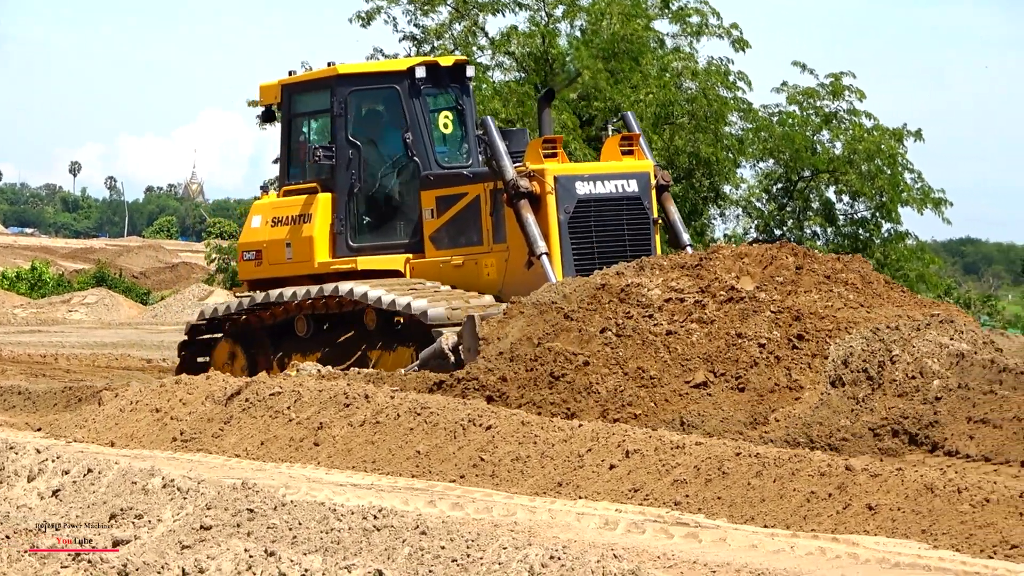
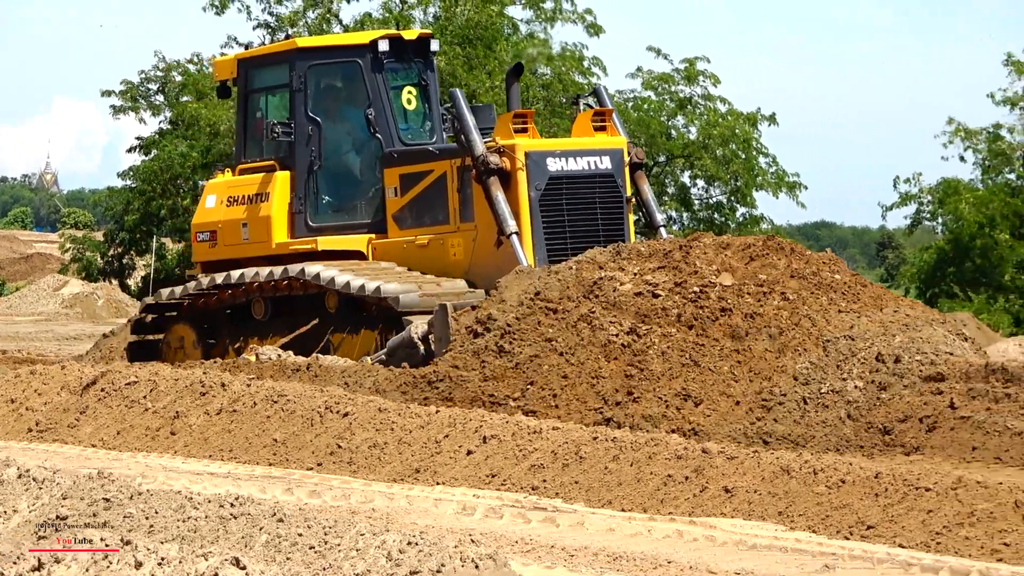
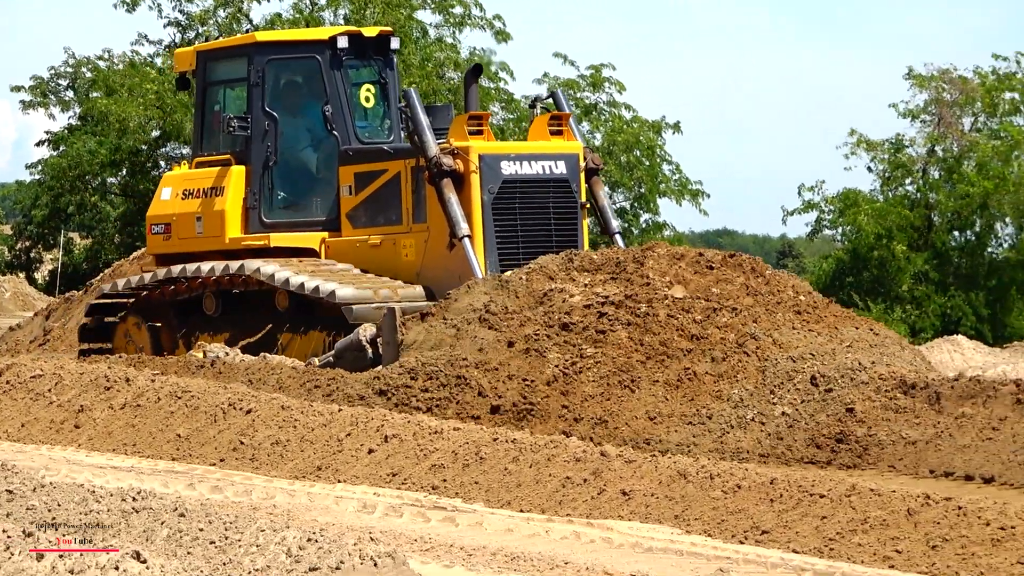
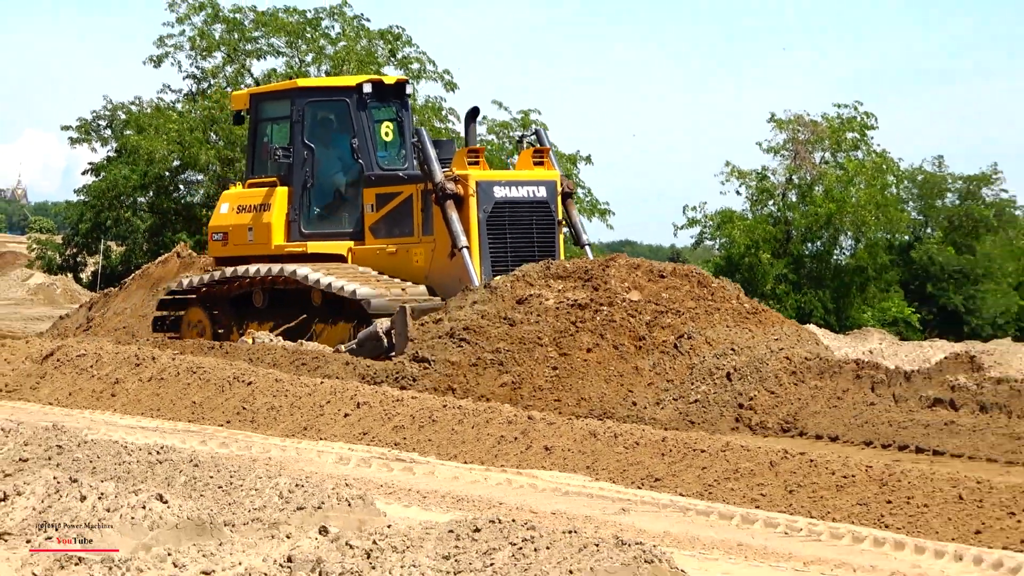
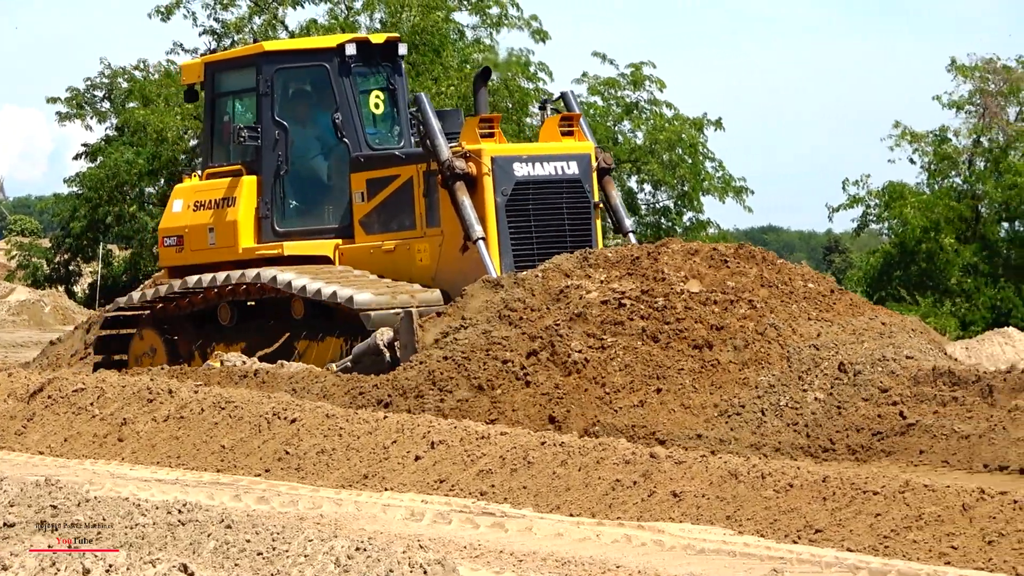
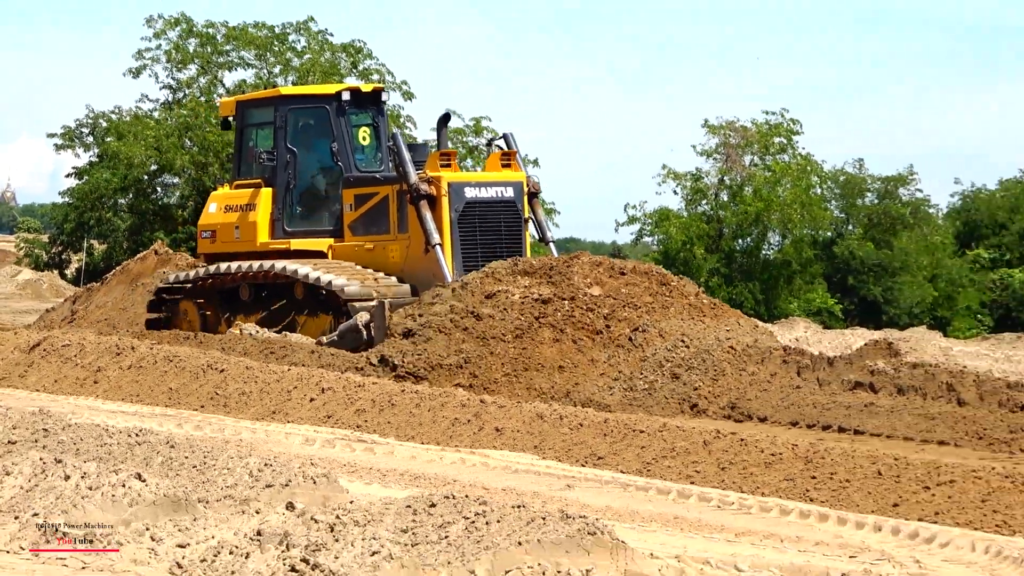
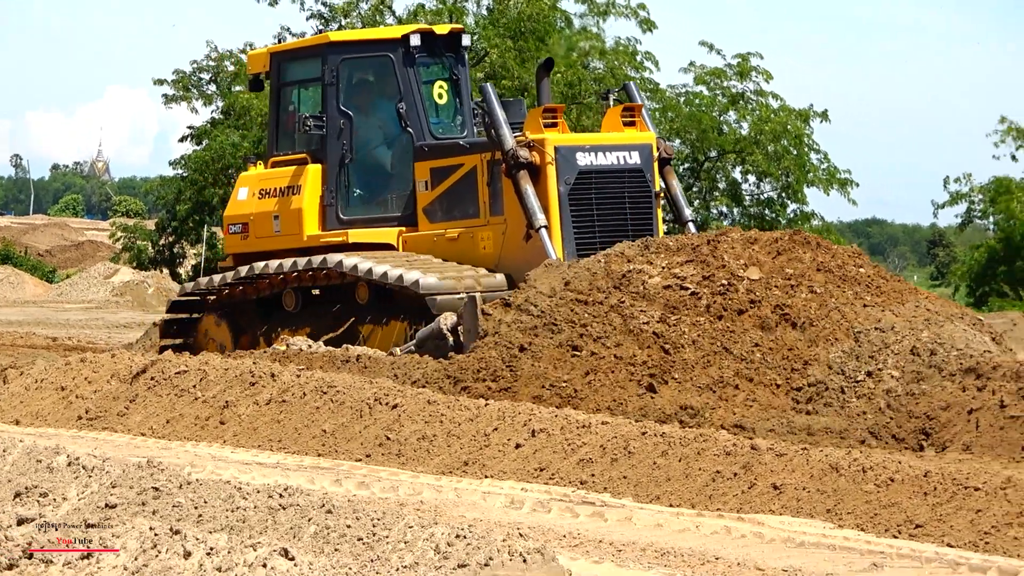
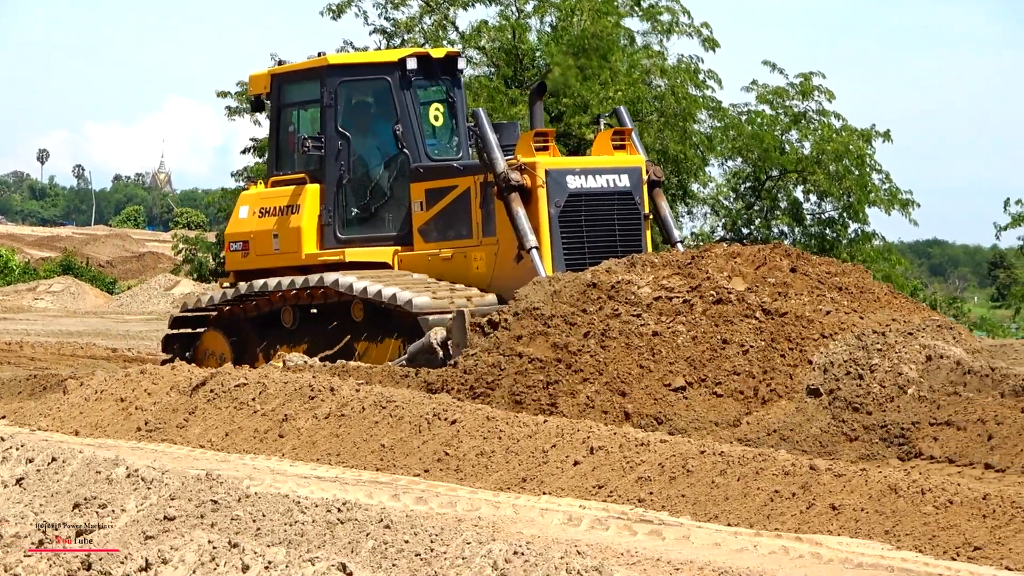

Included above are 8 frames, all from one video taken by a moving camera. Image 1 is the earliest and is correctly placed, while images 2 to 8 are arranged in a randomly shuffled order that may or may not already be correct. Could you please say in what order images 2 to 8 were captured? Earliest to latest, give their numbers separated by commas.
8, 7, 2, 5, 3, 4, 6
